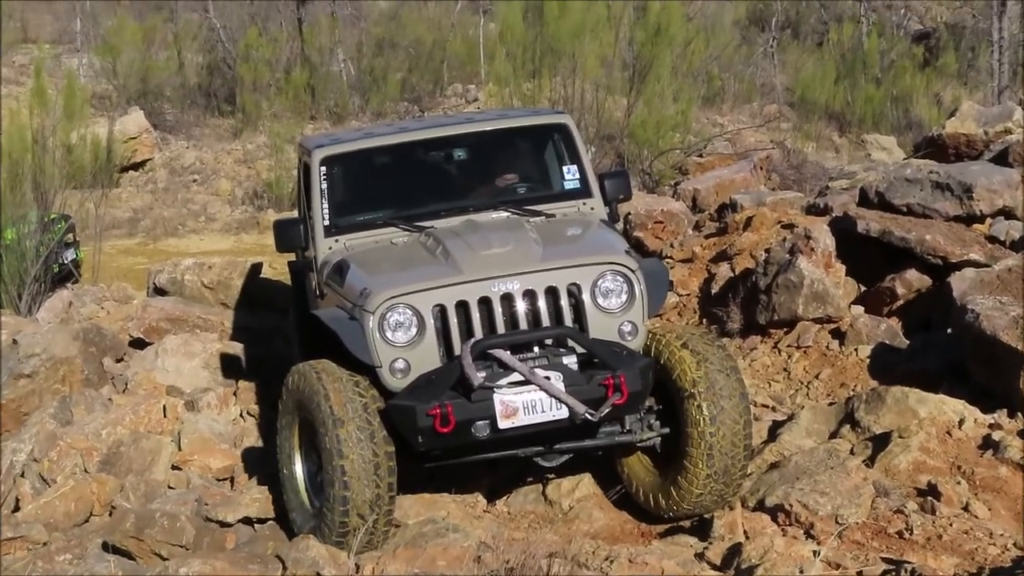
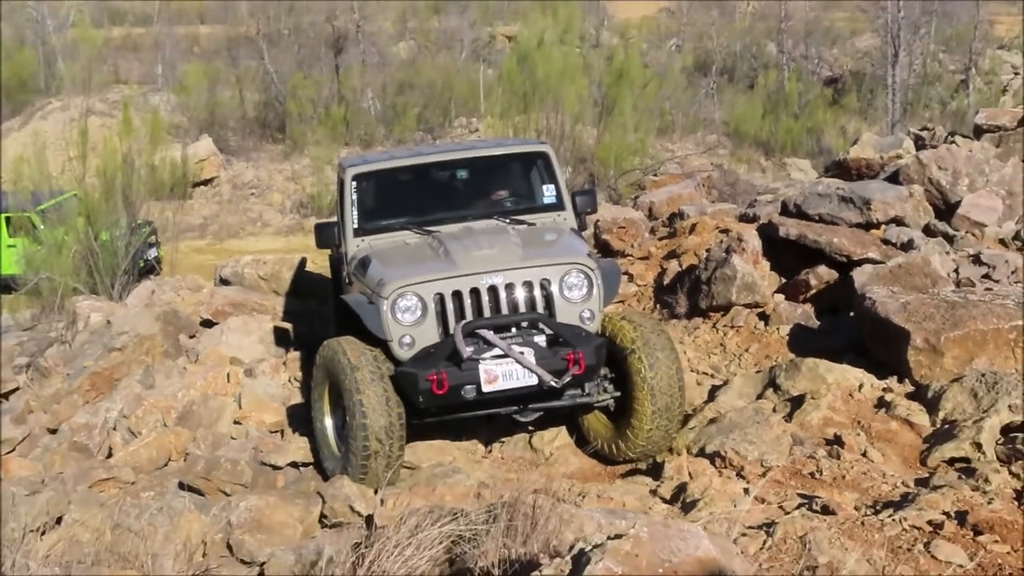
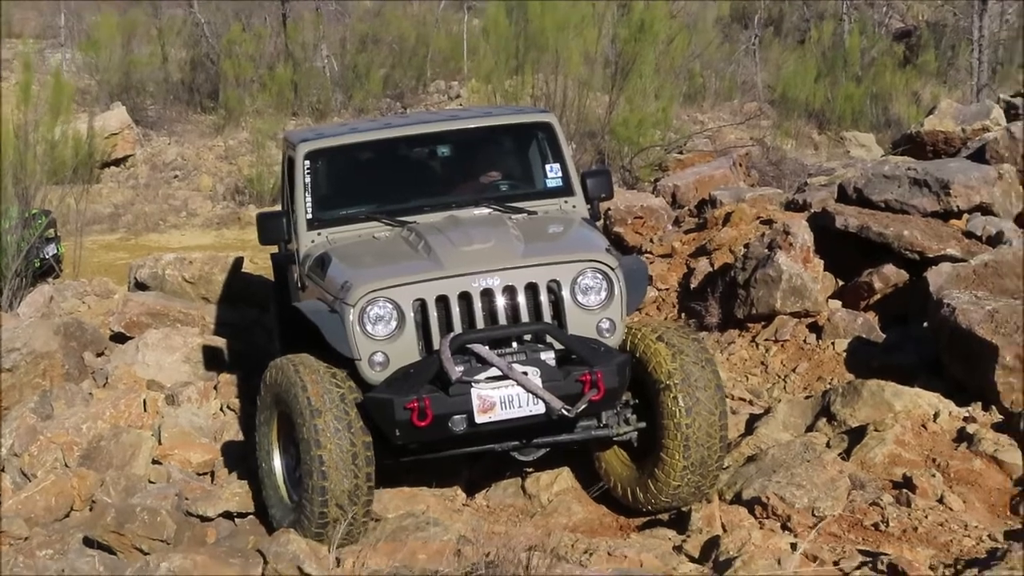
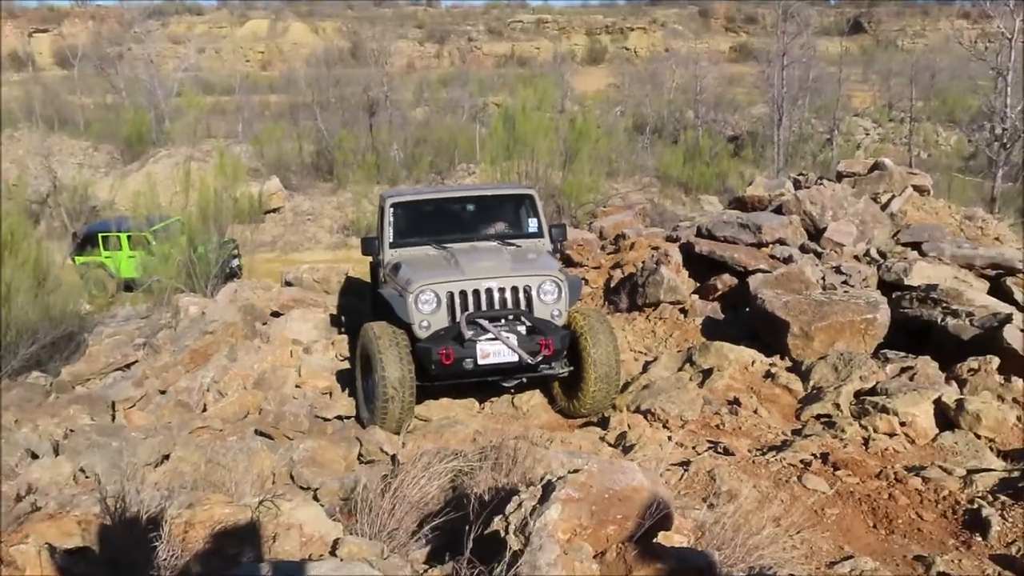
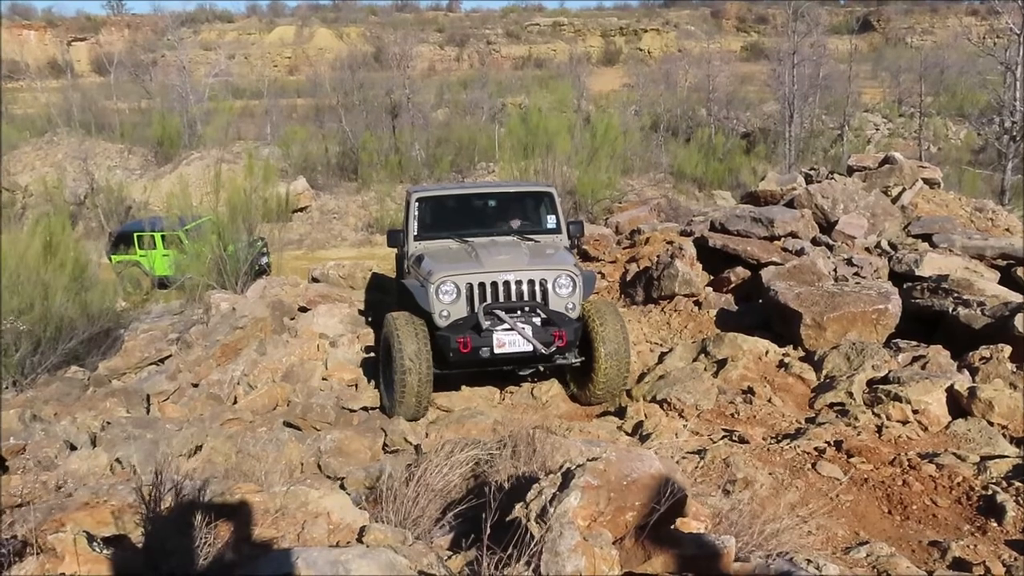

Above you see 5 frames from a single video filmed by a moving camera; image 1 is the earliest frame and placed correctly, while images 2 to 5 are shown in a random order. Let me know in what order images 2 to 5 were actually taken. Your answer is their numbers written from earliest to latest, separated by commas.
3, 2, 4, 5
